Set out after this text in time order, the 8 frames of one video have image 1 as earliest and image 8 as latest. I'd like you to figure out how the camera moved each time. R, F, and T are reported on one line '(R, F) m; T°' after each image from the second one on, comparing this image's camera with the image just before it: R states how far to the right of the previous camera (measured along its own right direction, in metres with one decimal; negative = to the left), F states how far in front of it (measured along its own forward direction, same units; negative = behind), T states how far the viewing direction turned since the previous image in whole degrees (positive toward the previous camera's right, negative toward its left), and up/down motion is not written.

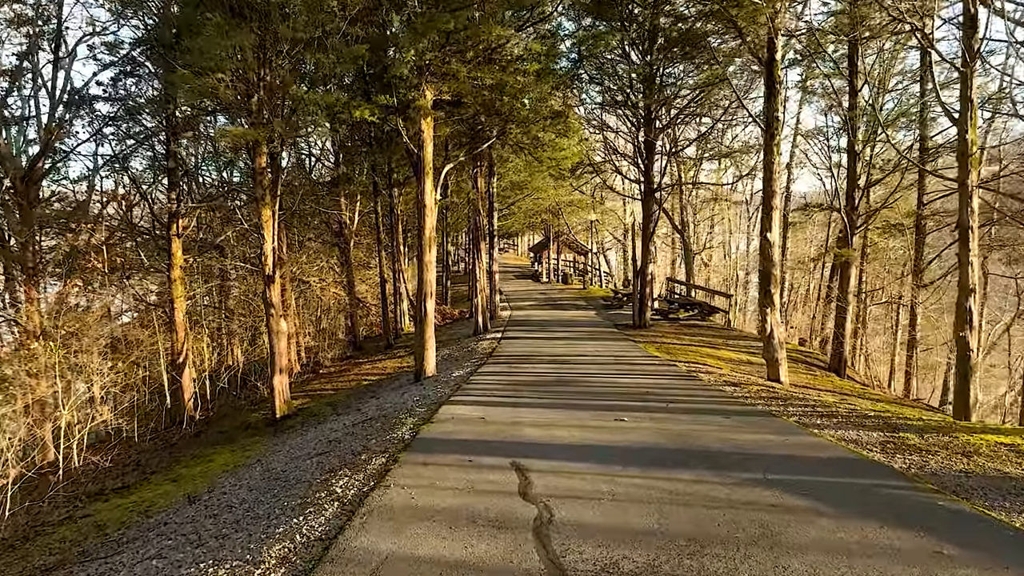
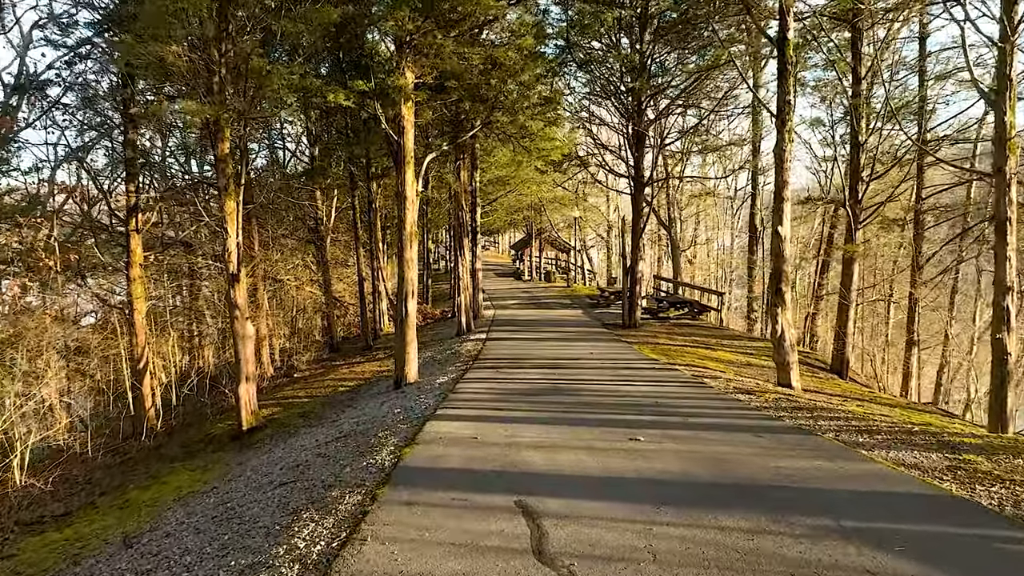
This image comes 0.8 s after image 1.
(-0.1, +0.7) m; +2°
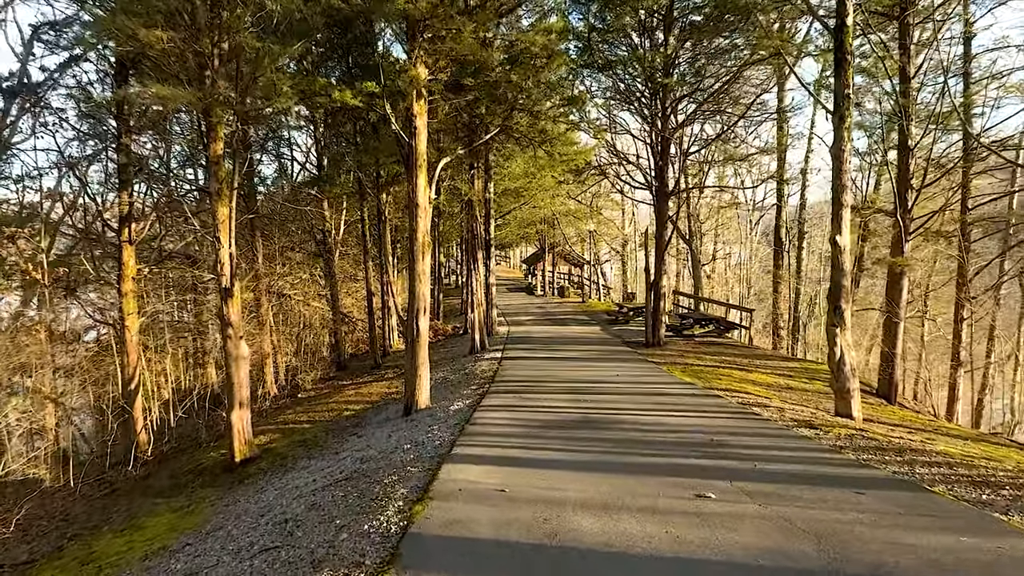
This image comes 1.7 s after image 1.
(-0.1, +0.9) m; -1°
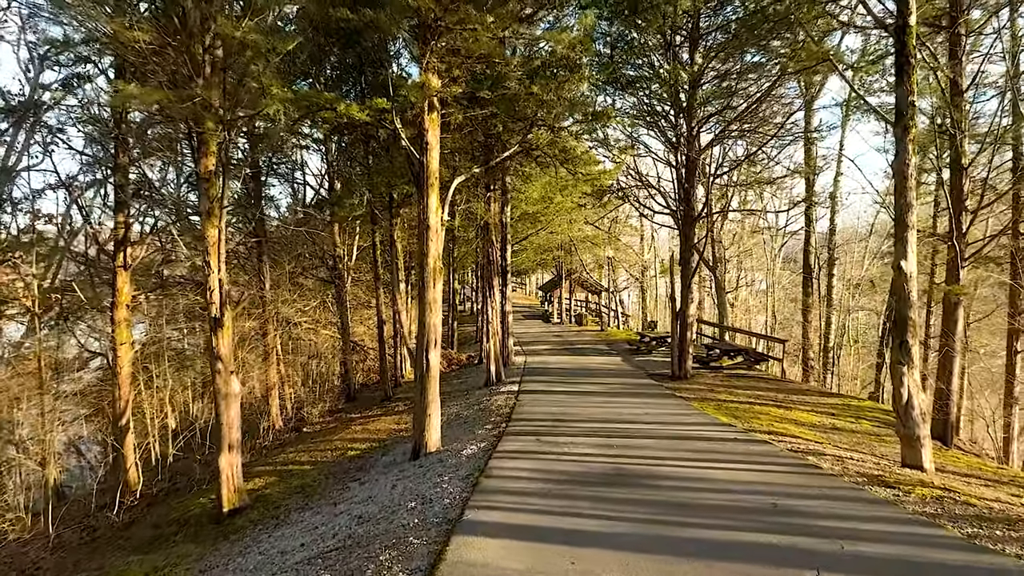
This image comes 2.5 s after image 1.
(-0.1, +0.8) m; -1°
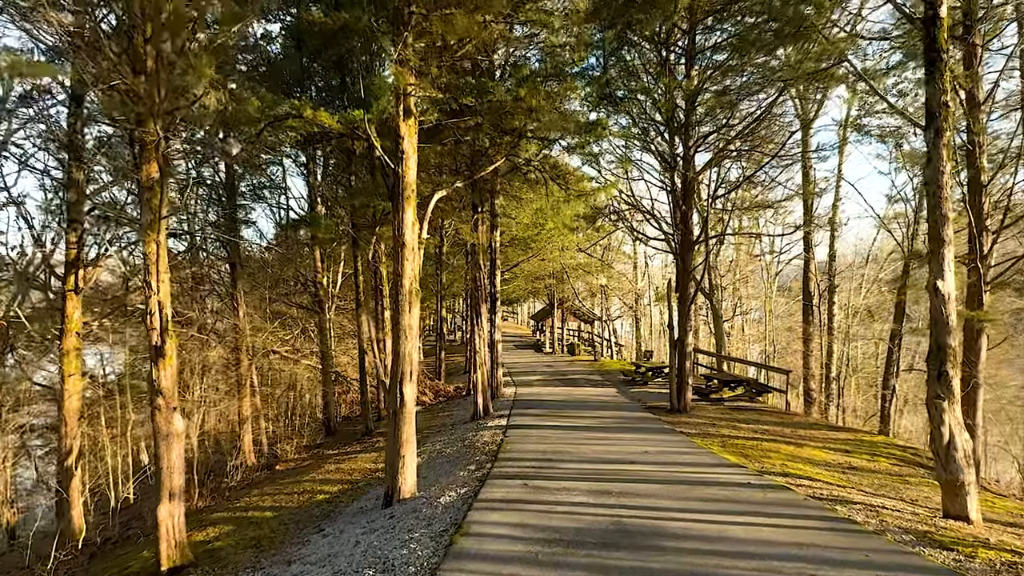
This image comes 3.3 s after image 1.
(+0.1, +0.8) m; +1°
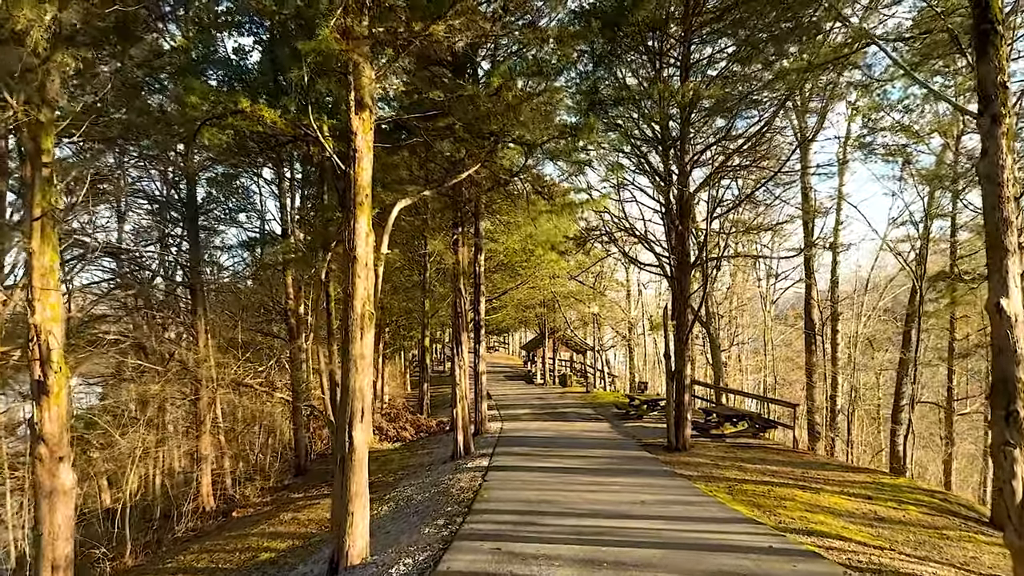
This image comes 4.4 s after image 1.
(+0.2, +1.1) m; +1°
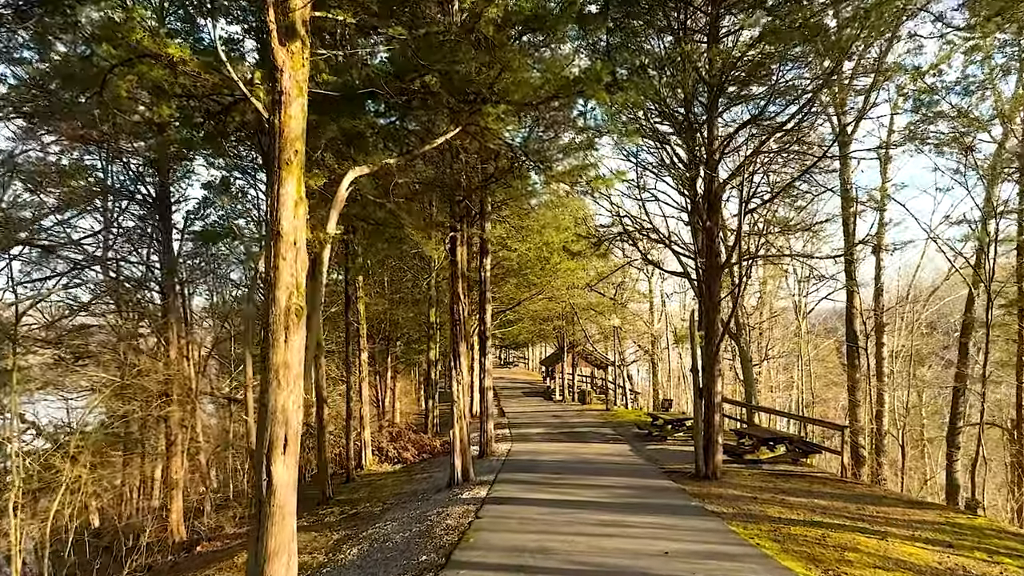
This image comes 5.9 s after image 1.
(+0.3, +1.5) m; -2°
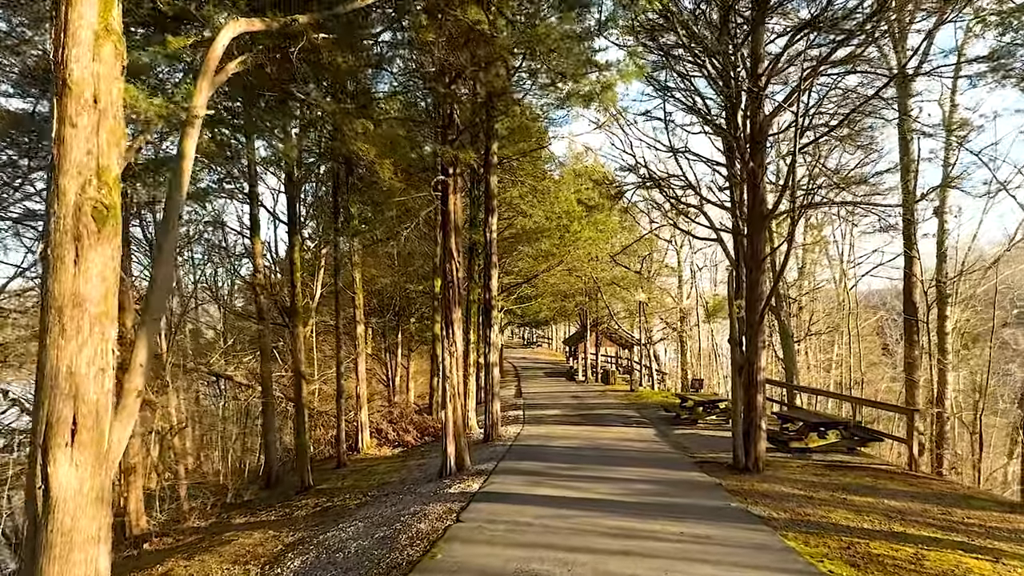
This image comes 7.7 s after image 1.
(+0.3, +1.7) m; -2°
